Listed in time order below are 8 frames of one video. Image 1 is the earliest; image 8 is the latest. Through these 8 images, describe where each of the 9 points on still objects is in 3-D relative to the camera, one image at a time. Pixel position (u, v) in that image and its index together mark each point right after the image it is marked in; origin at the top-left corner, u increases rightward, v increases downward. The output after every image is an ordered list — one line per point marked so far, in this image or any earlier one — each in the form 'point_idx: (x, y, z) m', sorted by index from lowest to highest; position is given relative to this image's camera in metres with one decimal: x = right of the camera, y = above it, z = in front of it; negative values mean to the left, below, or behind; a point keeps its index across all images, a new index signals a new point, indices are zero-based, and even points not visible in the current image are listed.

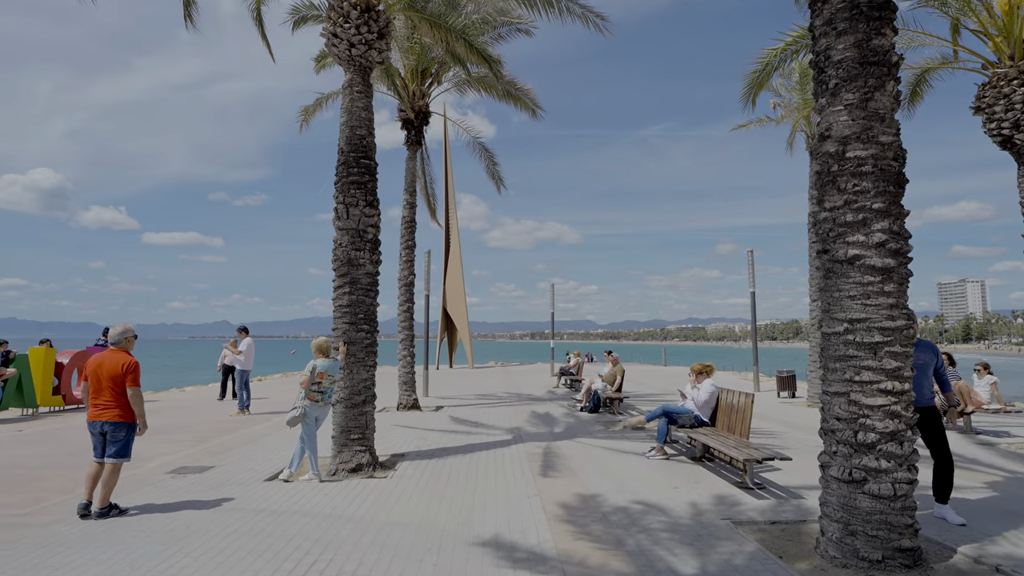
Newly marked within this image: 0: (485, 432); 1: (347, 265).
0: (-0.5, -2.6, +10.9) m
1: (-2.3, +0.3, +8.2) m
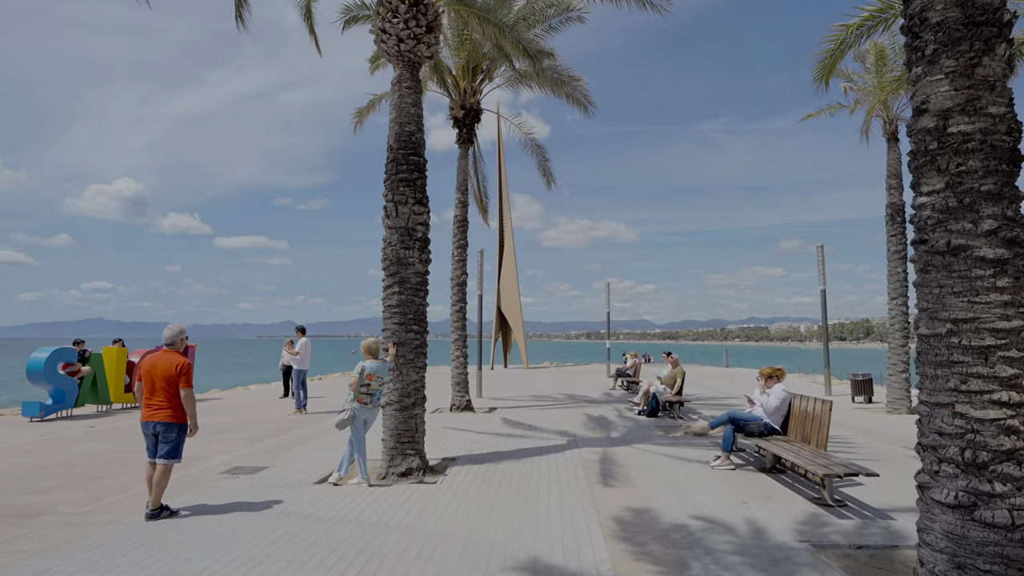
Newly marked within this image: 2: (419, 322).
0: (+0.5, -2.6, +10.5) m
1: (-1.6, +0.3, +8.1) m
2: (-1.3, -0.5, +8.0) m
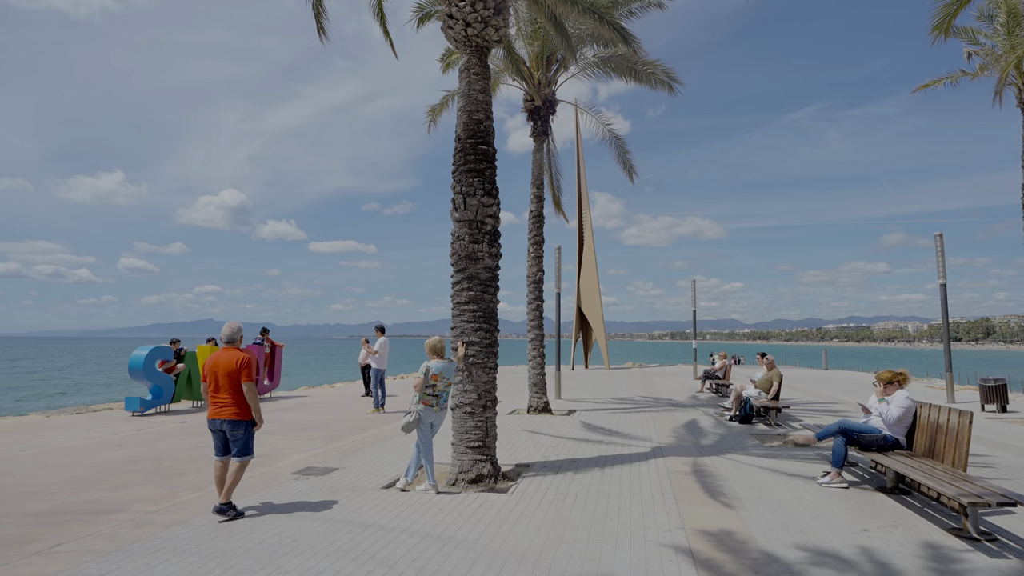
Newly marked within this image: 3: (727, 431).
0: (+1.8, -2.6, +9.8) m
1: (-0.6, +0.4, +7.7) m
2: (-0.3, -0.4, +7.6) m
3: (+4.1, -2.7, +11.2) m
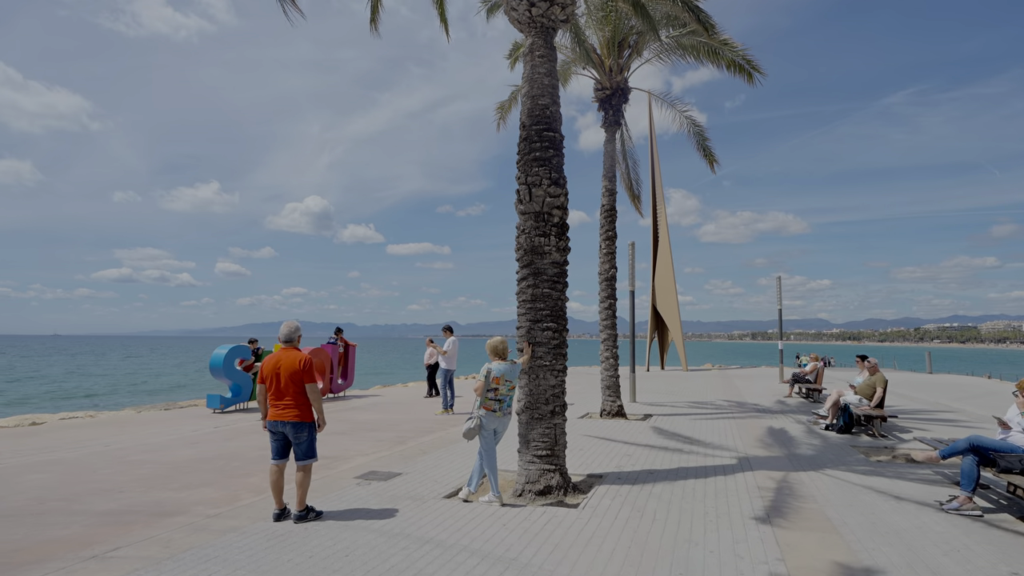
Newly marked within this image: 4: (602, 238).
0: (+2.9, -2.5, +9.0) m
1: (+0.2, +0.4, +7.2) m
2: (+0.5, -0.4, +7.1) m
3: (+5.3, -2.6, +10.1) m
4: (+2.1, +1.2, +14.0) m
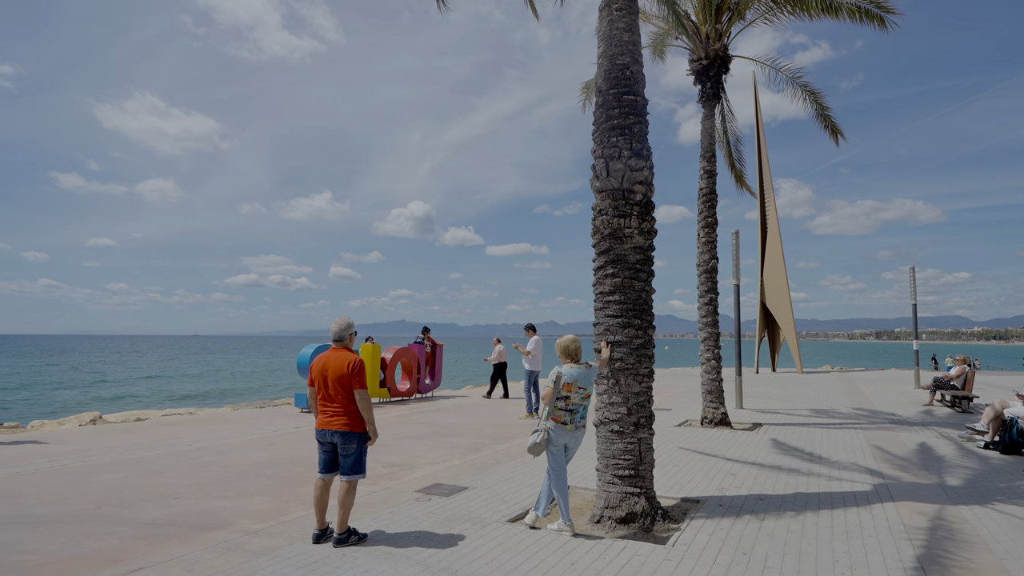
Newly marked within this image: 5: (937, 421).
0: (+4.0, -2.3, +7.5) m
1: (+1.0, +0.5, +6.1) m
2: (+1.3, -0.3, +6.0) m
3: (+6.5, -2.4, +8.2) m
4: (+4.0, +1.3, +12.6) m
5: (+9.2, -2.9, +12.8) m
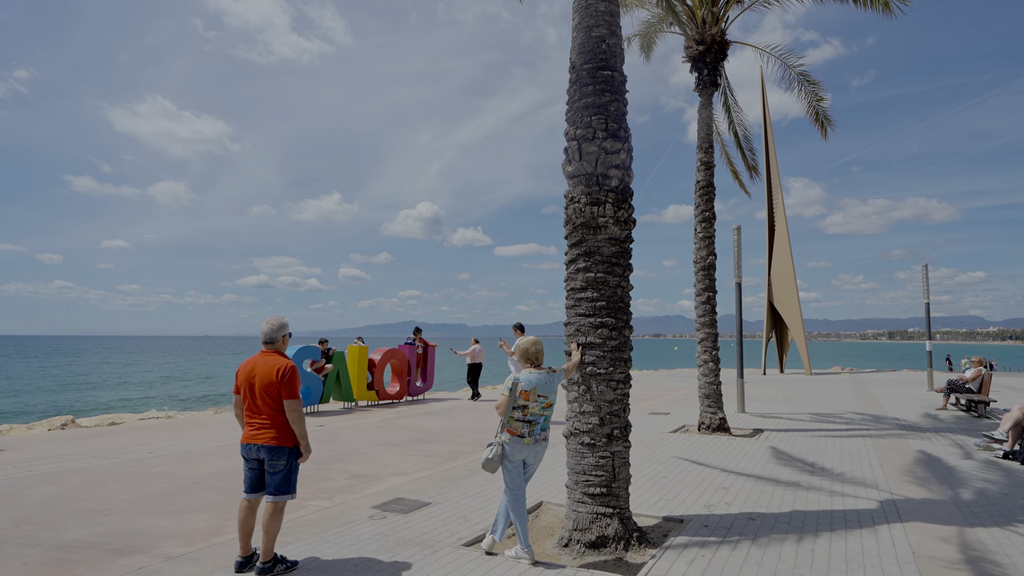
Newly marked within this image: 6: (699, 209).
0: (+3.6, -2.3, +6.9) m
1: (+0.6, +0.6, +5.5) m
2: (+0.9, -0.2, +5.4) m
3: (+6.2, -2.4, +7.5) m
4: (+3.7, +1.4, +11.9) m
5: (+8.9, -2.8, +12.1) m
6: (+3.8, +1.6, +11.9) m
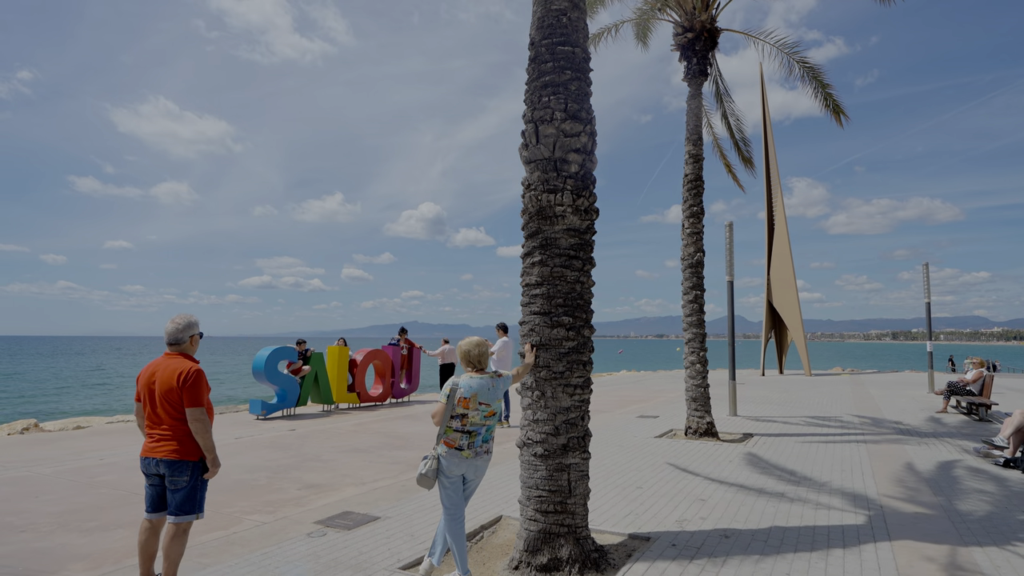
0: (+3.2, -2.3, +6.4) m
1: (+0.2, +0.6, +5.1) m
2: (+0.5, -0.2, +4.9) m
3: (+5.8, -2.4, +7.0) m
4: (+3.3, +1.4, +11.4) m
5: (+8.5, -2.8, +11.5) m
6: (+3.4, +1.6, +11.4) m
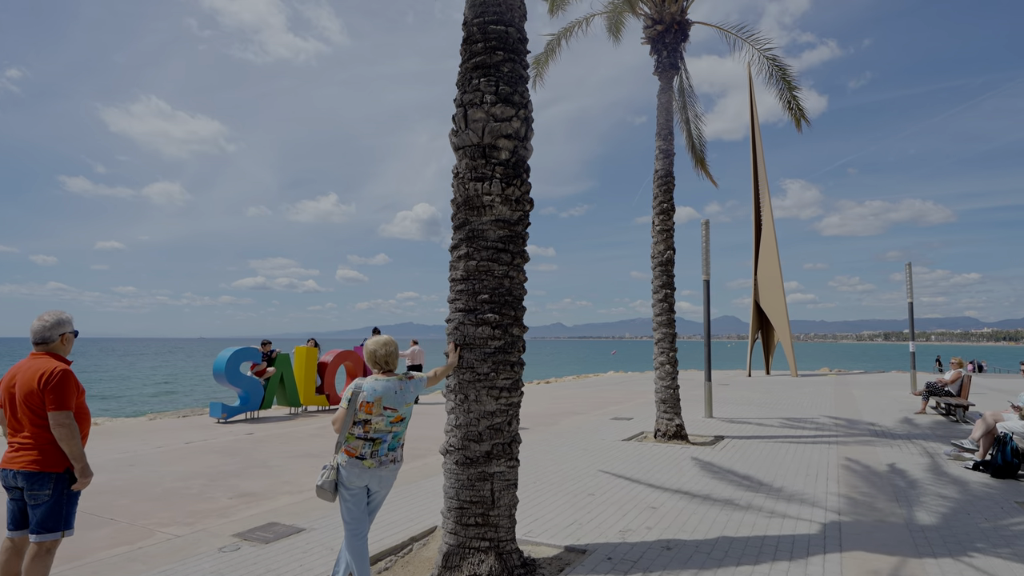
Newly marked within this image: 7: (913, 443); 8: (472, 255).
0: (+2.6, -2.2, +6.1) m
1: (-0.4, +0.6, +4.7) m
2: (-0.1, -0.2, +4.5) m
3: (+5.2, -2.3, +6.7) m
4: (+2.7, +1.4, +11.1) m
5: (+7.9, -2.7, +11.3) m
6: (+2.7, +1.7, +11.1) m
7: (+6.8, -2.6, +10.0) m
8: (-0.3, +0.3, +4.6) m
